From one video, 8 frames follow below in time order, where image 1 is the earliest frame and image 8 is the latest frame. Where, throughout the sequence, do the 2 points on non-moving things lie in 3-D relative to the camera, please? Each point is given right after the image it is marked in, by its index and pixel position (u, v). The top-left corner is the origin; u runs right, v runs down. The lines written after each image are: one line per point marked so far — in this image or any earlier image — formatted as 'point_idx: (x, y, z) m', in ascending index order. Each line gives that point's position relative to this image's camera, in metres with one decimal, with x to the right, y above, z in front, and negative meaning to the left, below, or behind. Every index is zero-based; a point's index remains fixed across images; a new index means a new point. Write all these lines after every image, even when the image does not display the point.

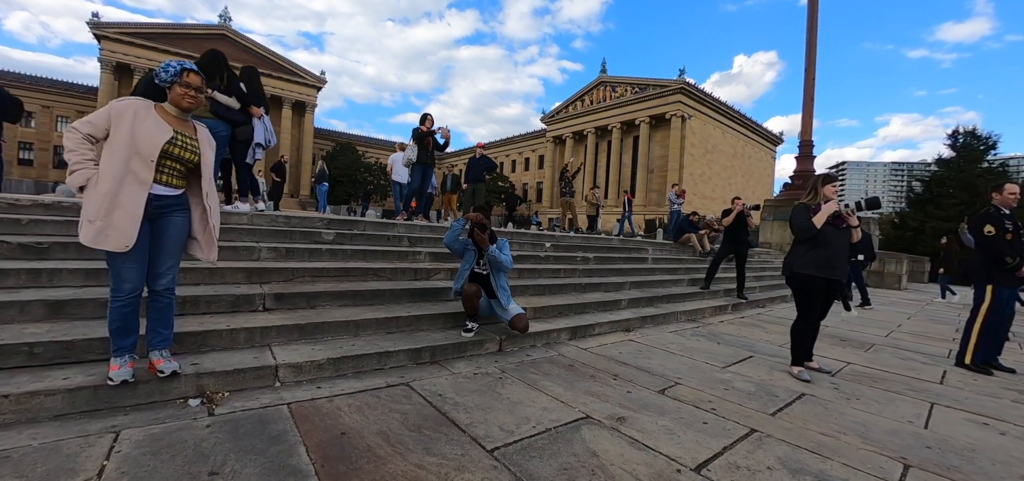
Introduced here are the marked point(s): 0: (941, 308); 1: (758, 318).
0: (+11.7, -1.9, +11.4) m
1: (+4.5, -1.4, +7.5) m
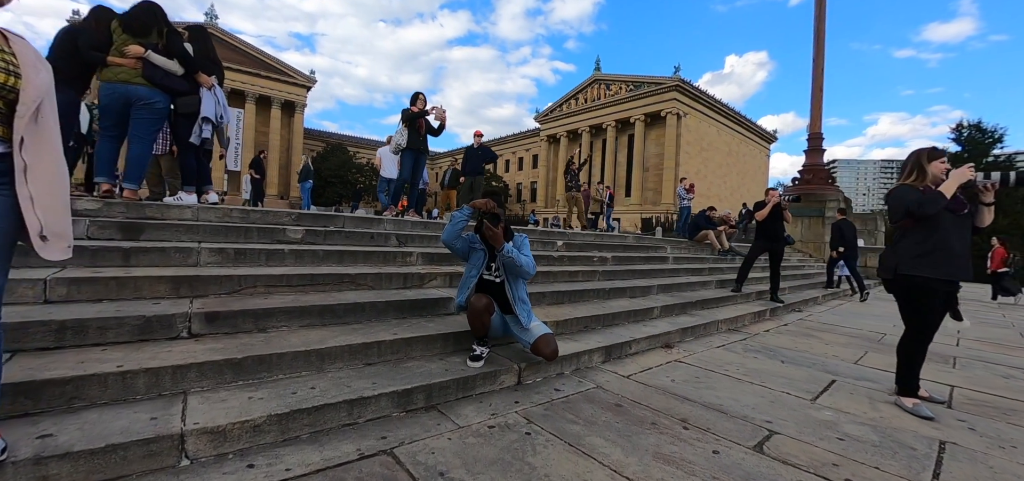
0: (+11.8, -1.7, +10.5) m
1: (+4.6, -1.3, +6.5) m
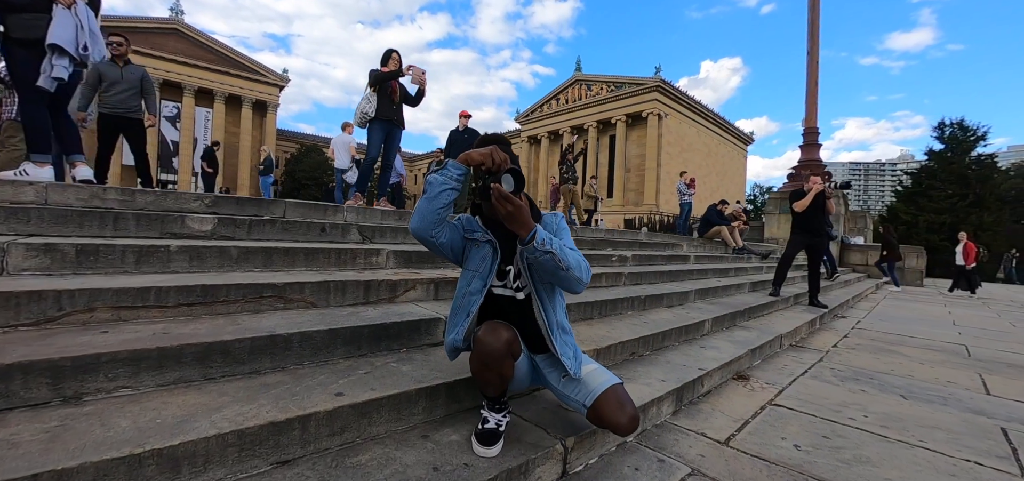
0: (+11.6, -1.6, +9.7) m
1: (+4.6, -1.2, +5.4) m
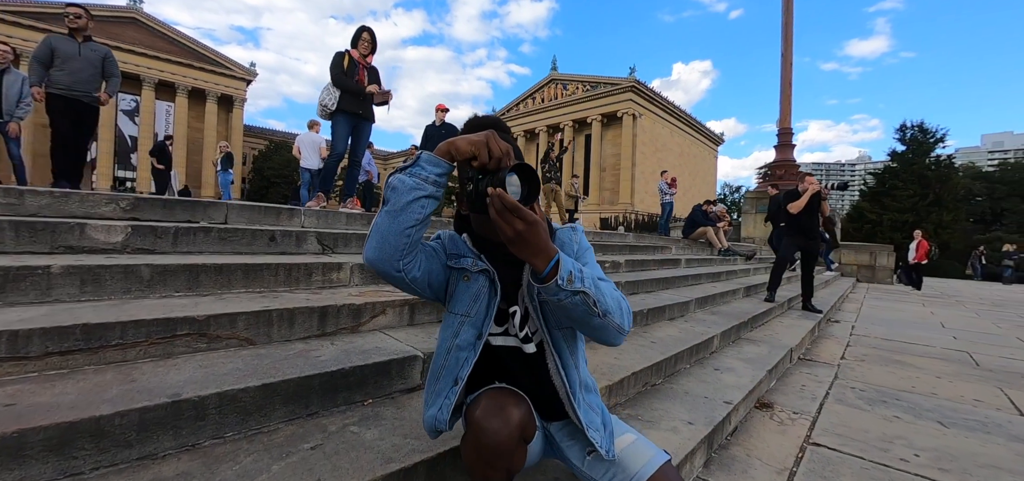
0: (+11.2, -1.6, +9.8) m
1: (+4.4, -1.3, +5.2) m
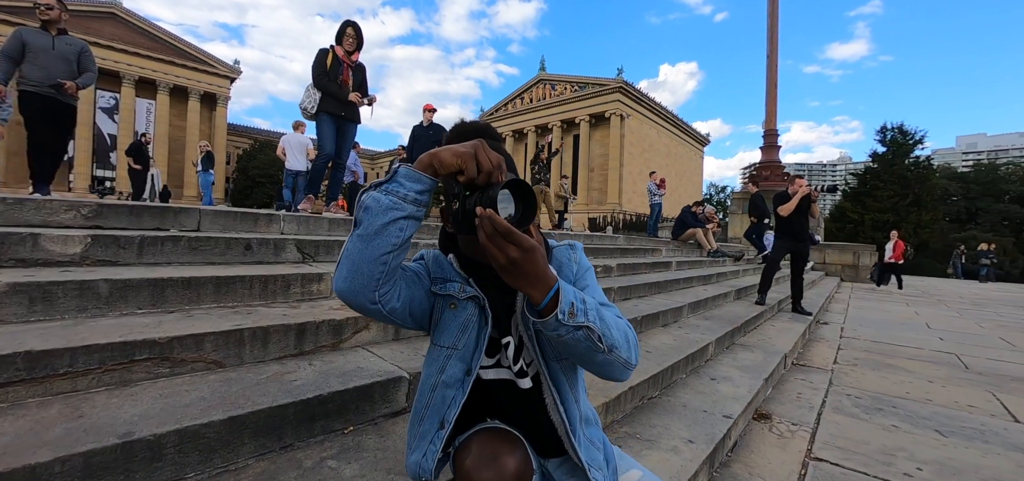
0: (+10.9, -1.6, +10.0) m
1: (+4.3, -1.3, +5.2) m
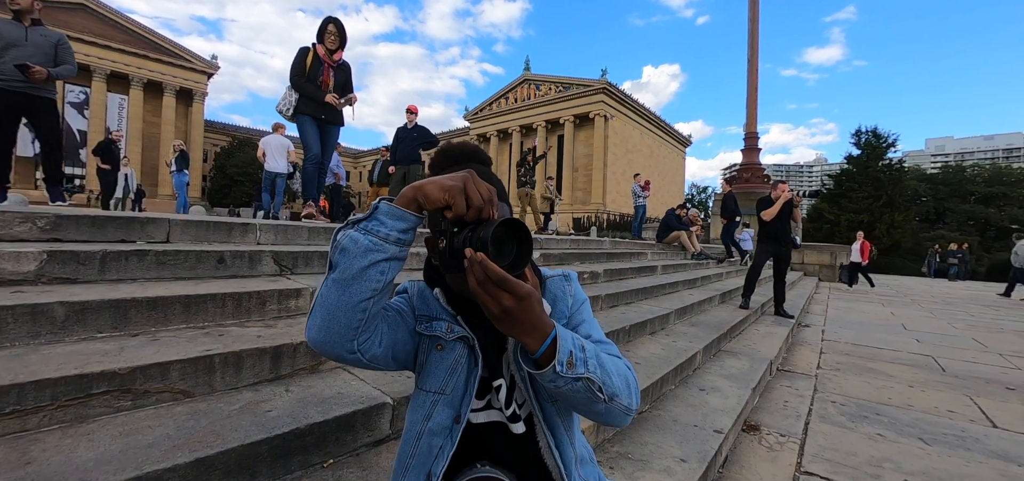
0: (+10.6, -1.7, +10.3) m
1: (+4.1, -1.4, +5.2) m
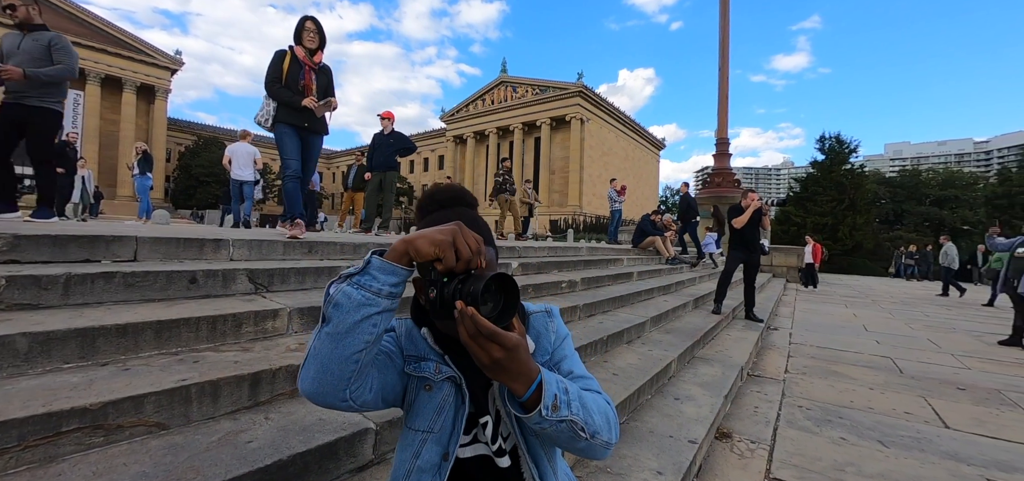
0: (+10.0, -1.7, +10.9) m
1: (+3.9, -1.5, +5.5) m
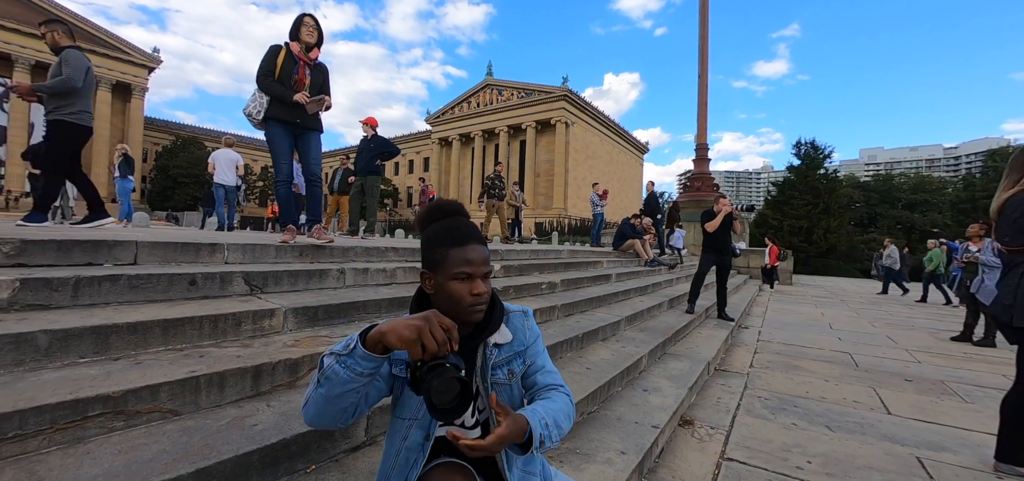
0: (+9.6, -1.8, +11.4) m
1: (+3.6, -1.5, +5.8) m
